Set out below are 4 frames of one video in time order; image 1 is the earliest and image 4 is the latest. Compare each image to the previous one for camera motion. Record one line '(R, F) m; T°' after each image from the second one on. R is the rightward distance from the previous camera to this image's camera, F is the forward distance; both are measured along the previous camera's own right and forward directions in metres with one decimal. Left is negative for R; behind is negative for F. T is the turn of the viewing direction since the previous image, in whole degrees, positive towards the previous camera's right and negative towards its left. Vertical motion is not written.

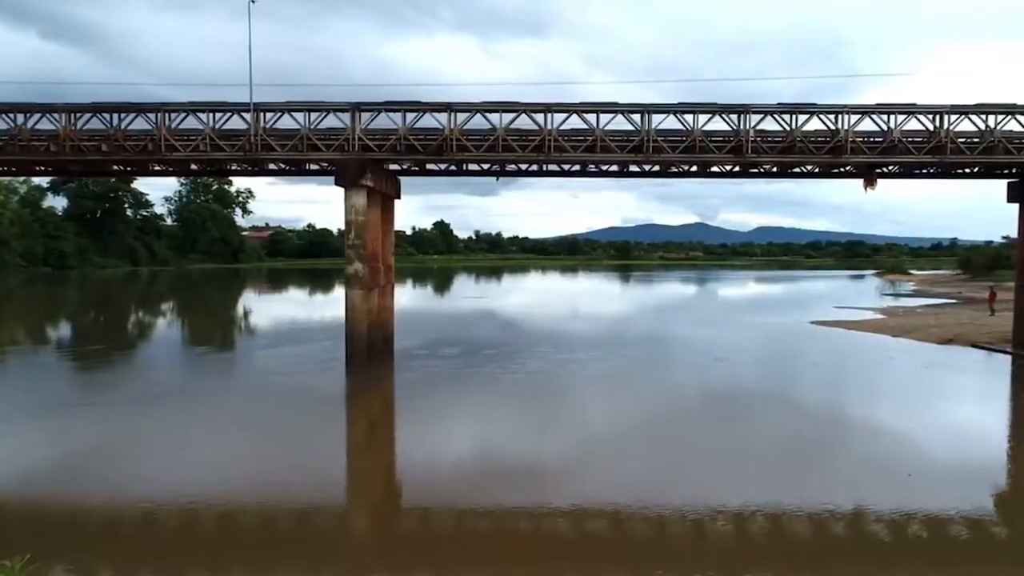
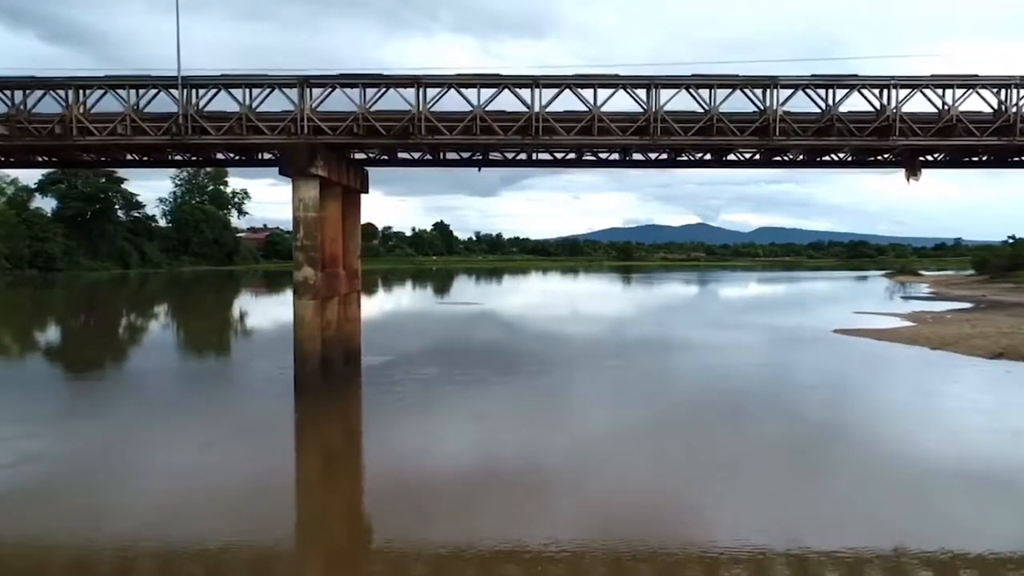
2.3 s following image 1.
(+0.2, +1.5) m; 0°
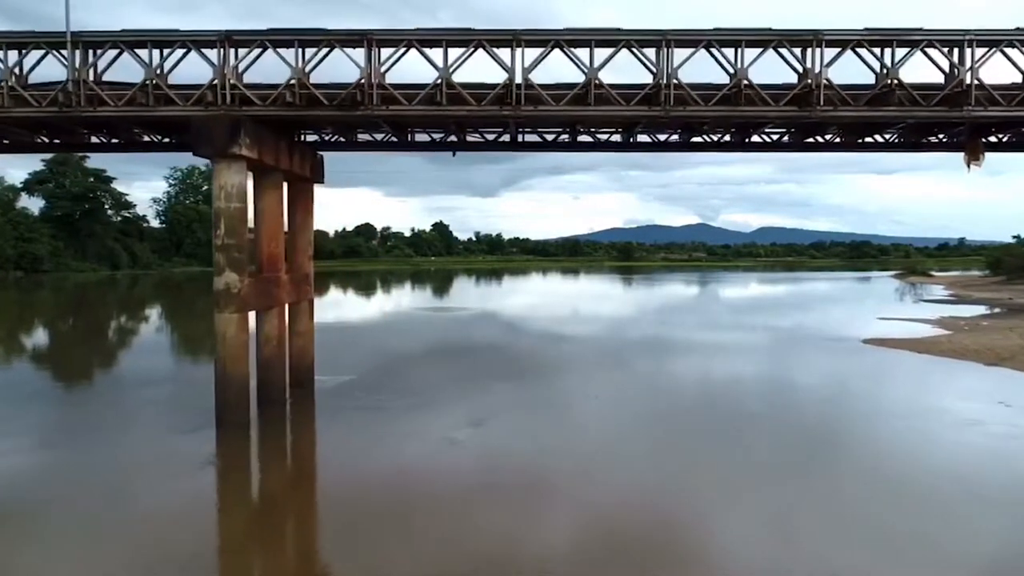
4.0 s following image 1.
(+0.2, +1.5) m; 0°
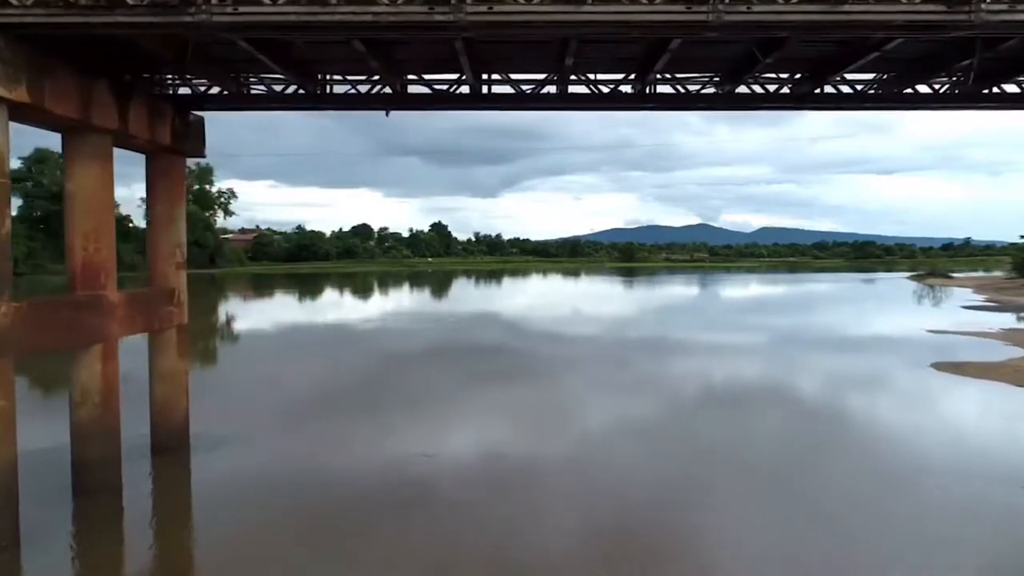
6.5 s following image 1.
(+0.3, +2.5) m; 0°
